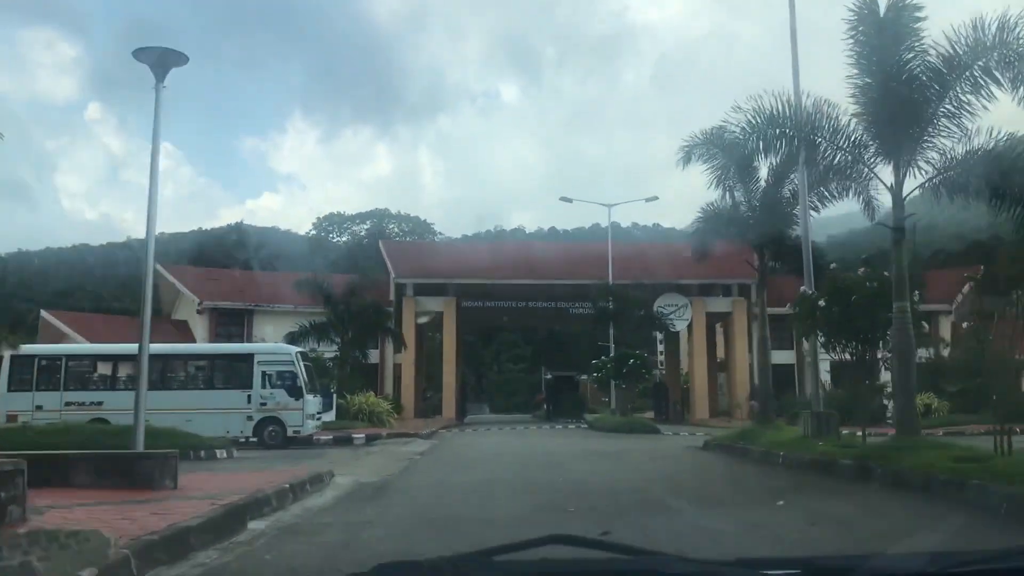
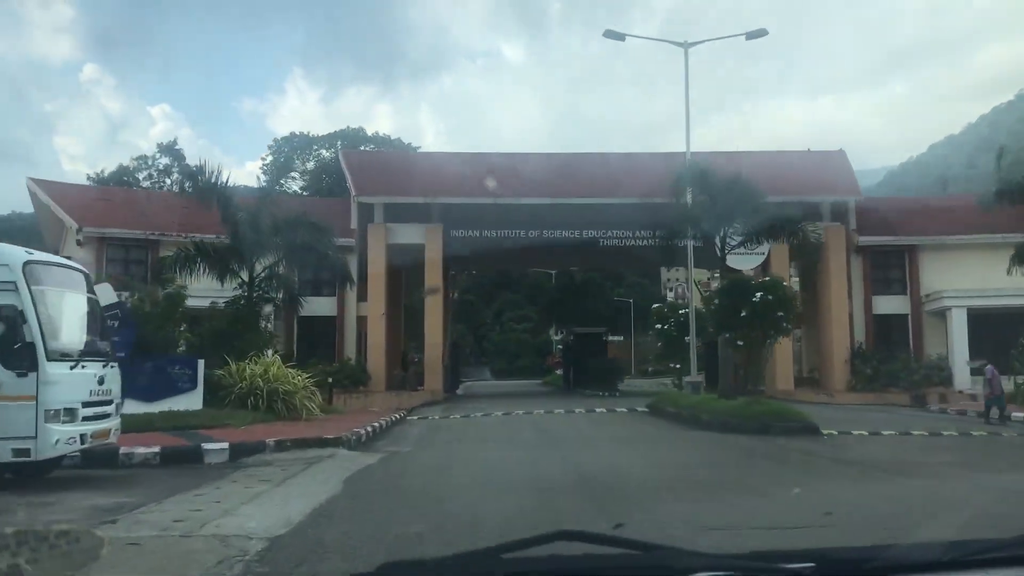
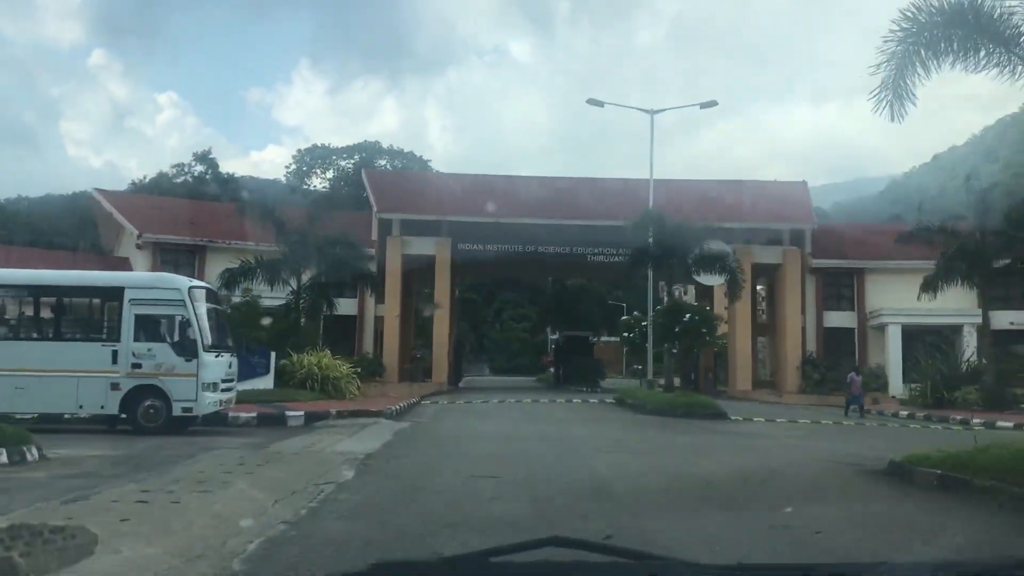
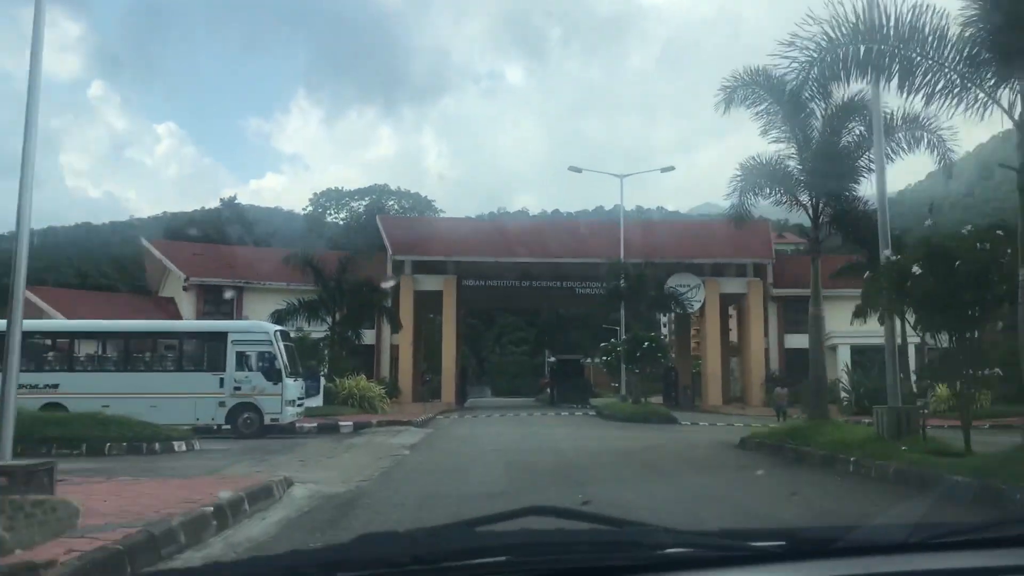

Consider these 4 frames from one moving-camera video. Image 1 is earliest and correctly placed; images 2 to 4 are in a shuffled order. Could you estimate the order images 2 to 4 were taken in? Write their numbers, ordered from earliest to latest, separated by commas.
4, 3, 2
